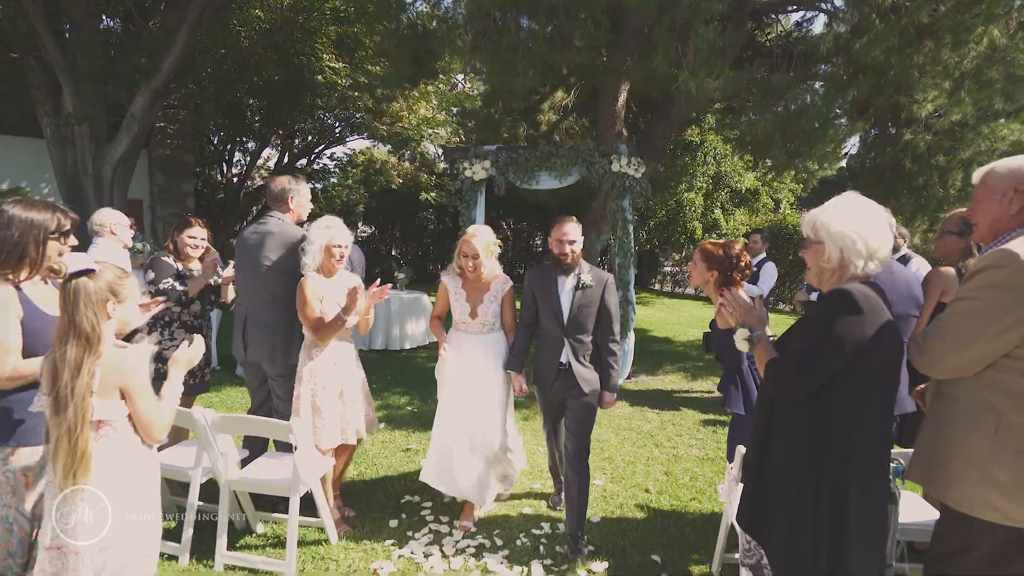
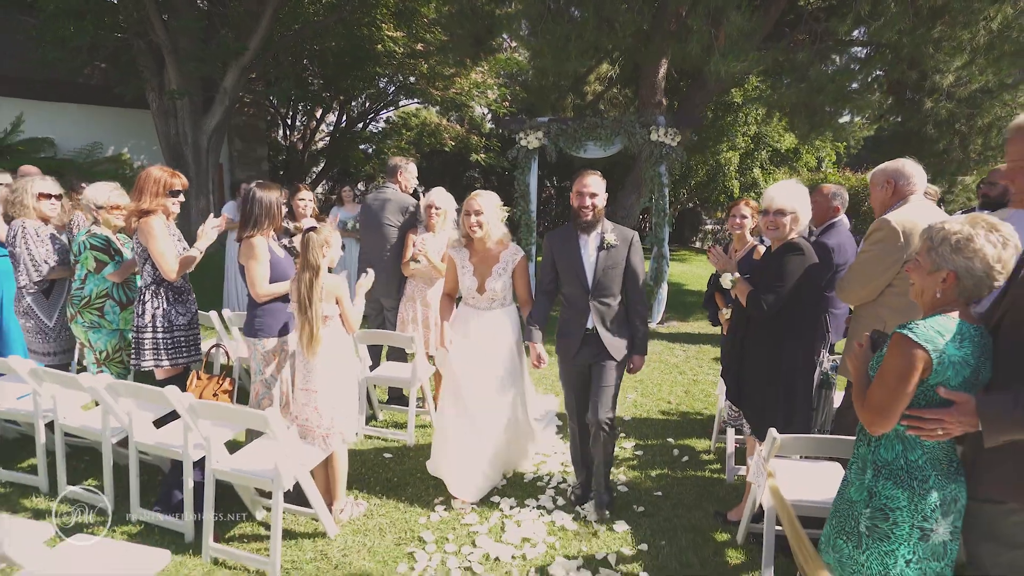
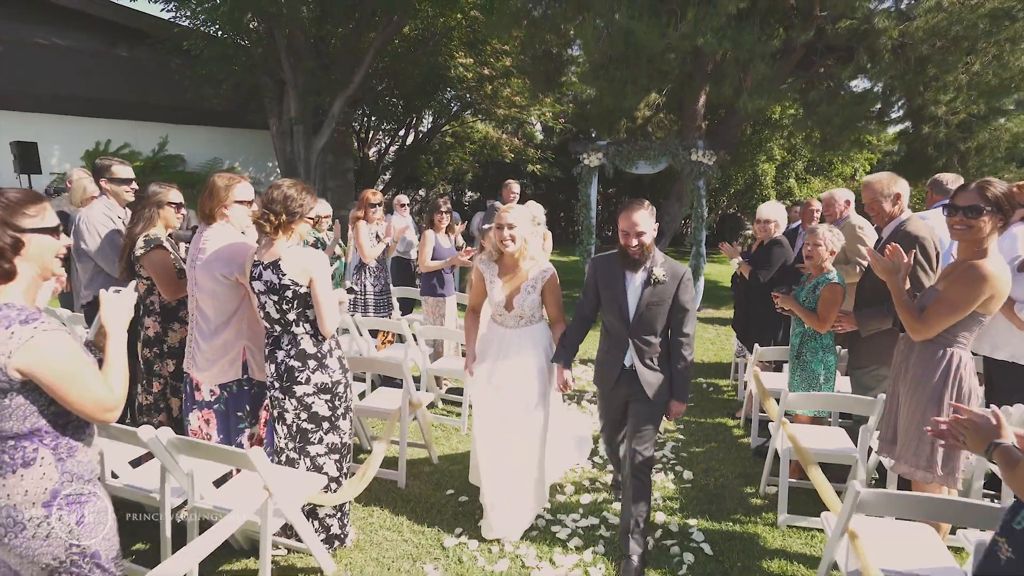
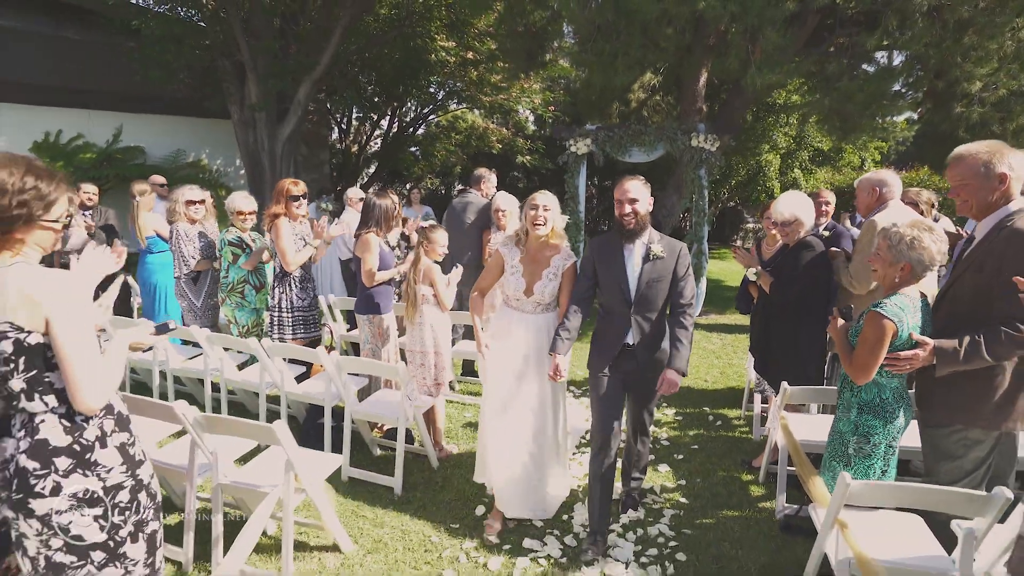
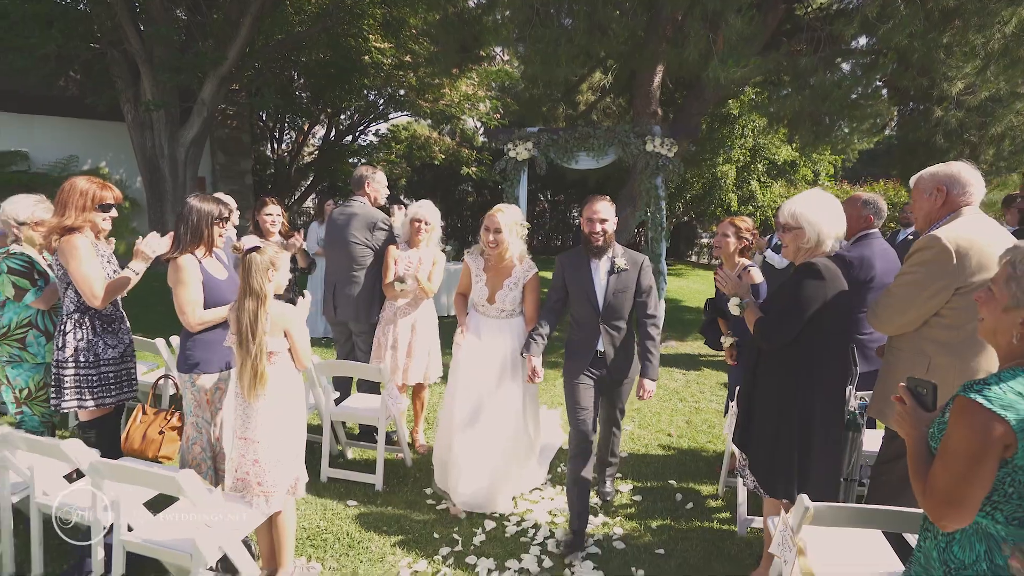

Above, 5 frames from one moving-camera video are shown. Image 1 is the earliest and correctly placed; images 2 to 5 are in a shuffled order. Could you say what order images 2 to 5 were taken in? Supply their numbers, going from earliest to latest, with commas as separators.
5, 2, 4, 3
